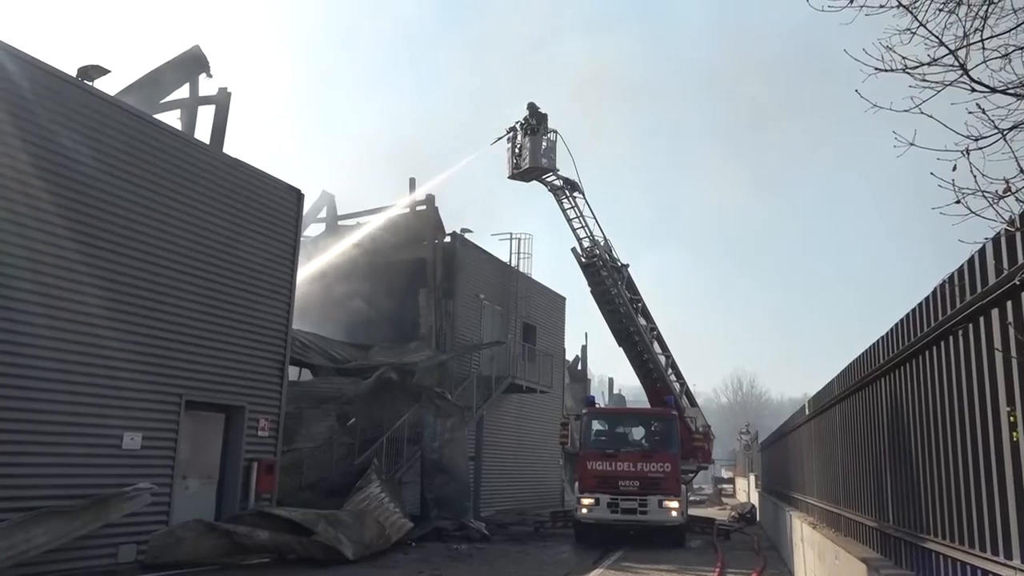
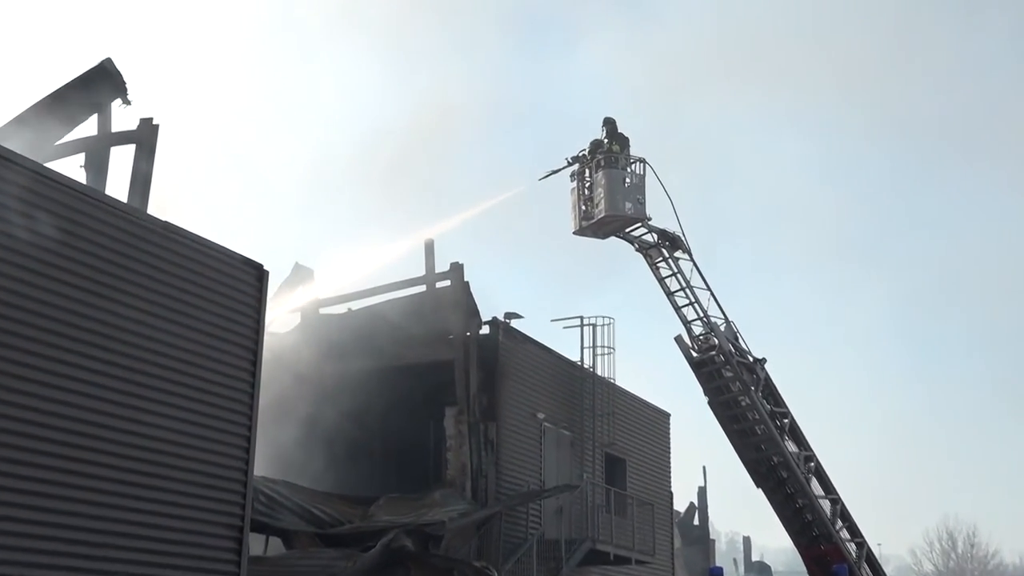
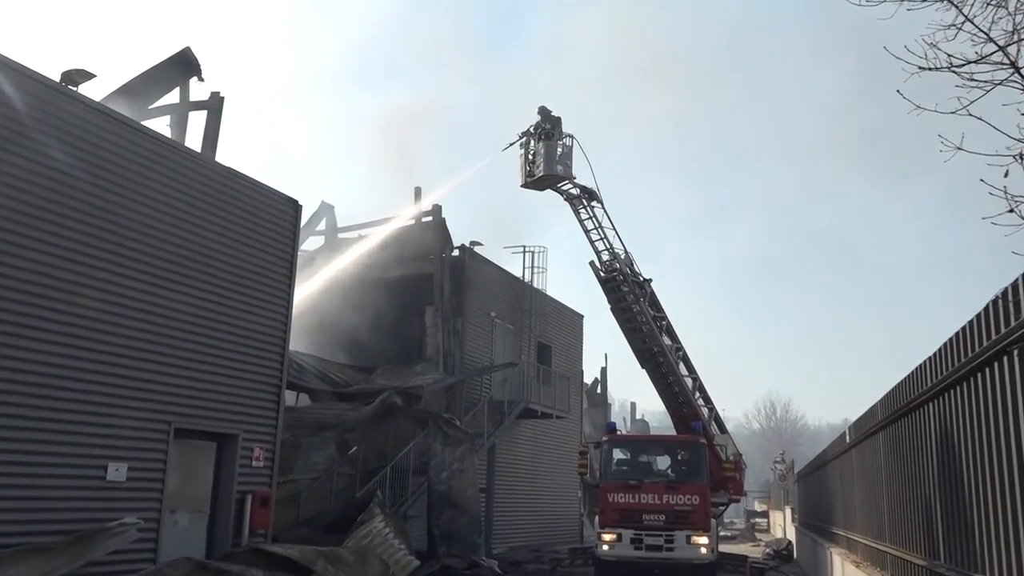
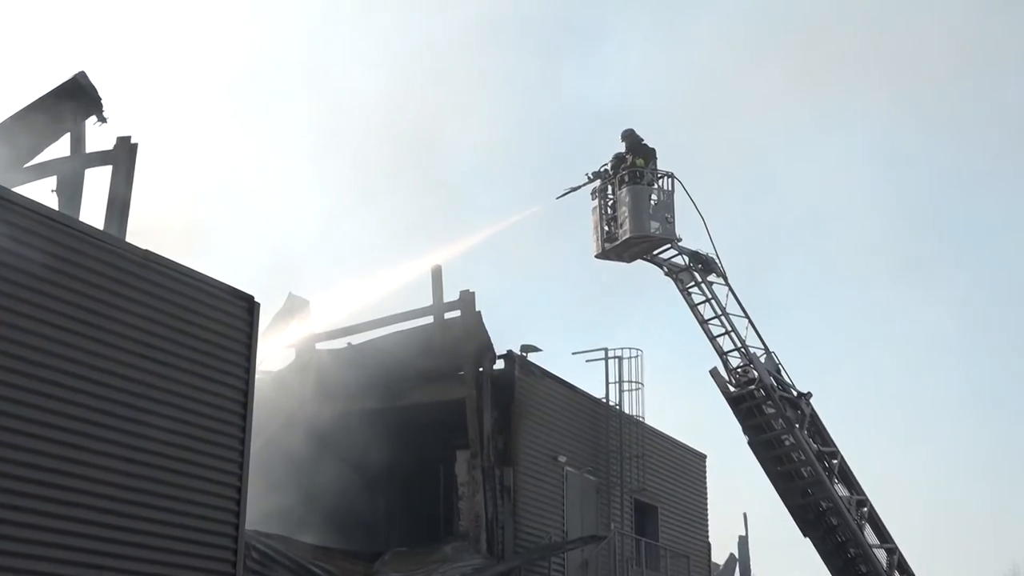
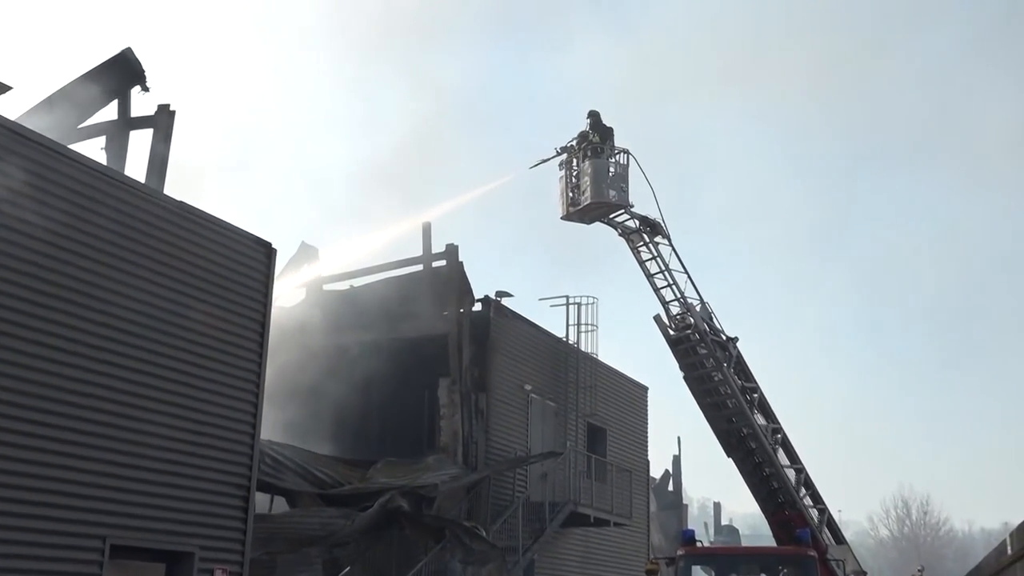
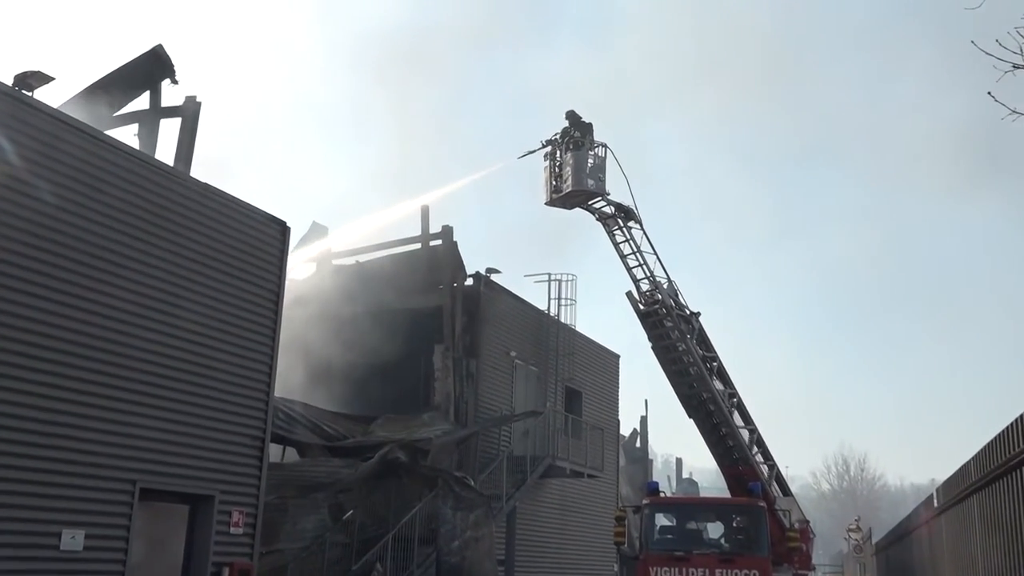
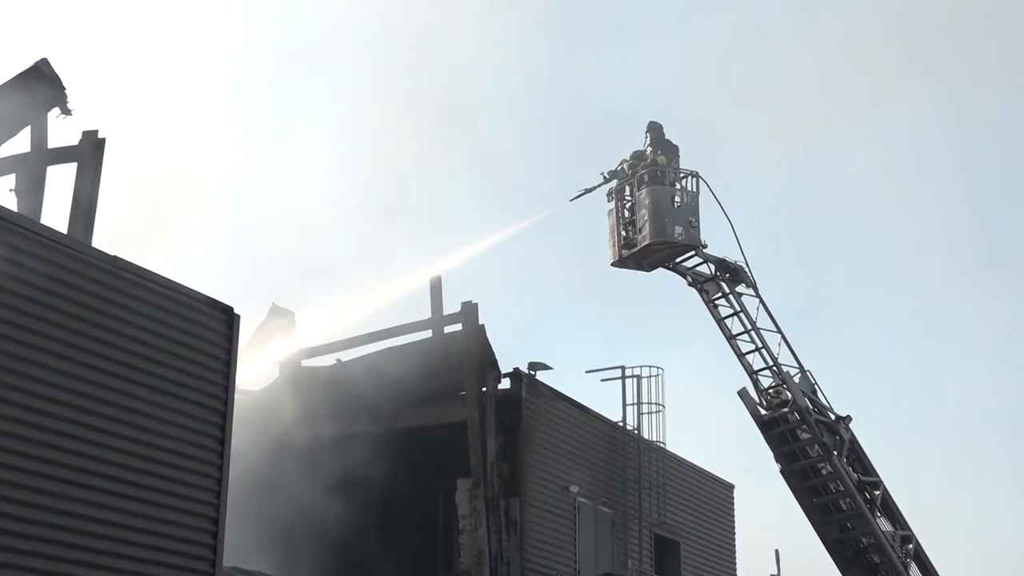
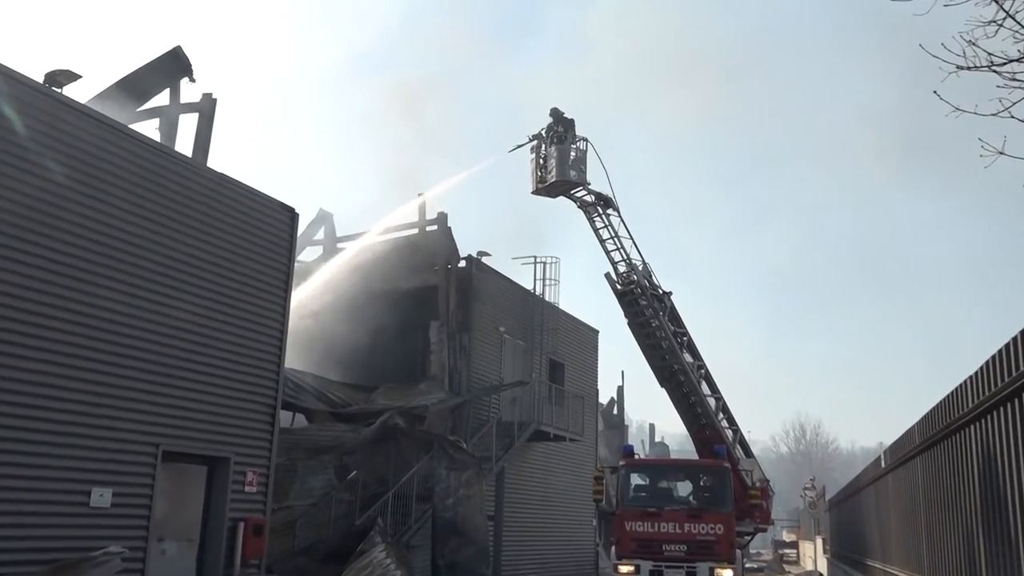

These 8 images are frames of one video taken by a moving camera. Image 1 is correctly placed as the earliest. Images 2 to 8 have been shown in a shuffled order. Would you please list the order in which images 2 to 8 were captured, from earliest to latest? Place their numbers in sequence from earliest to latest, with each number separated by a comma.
3, 8, 6, 5, 2, 4, 7
